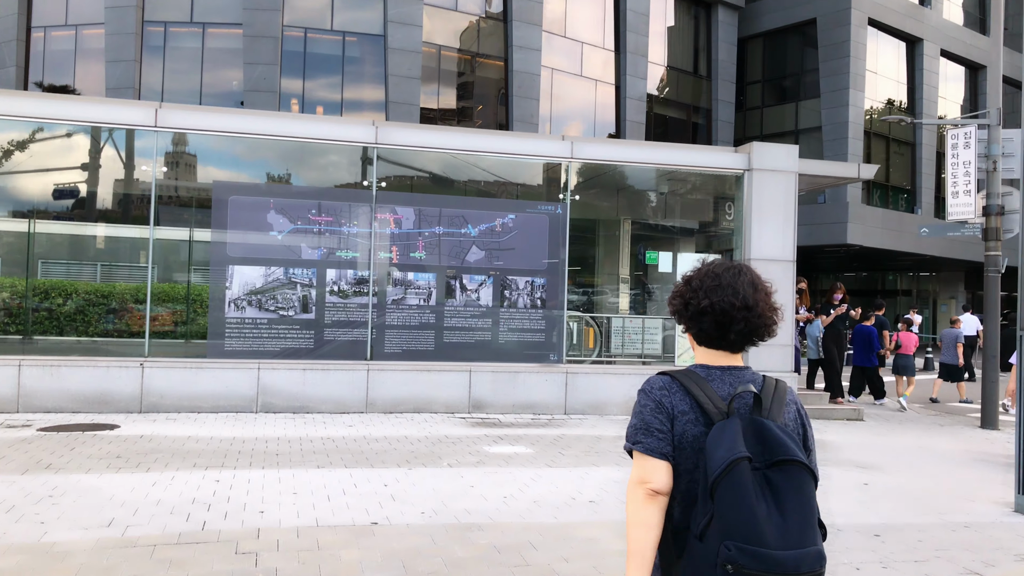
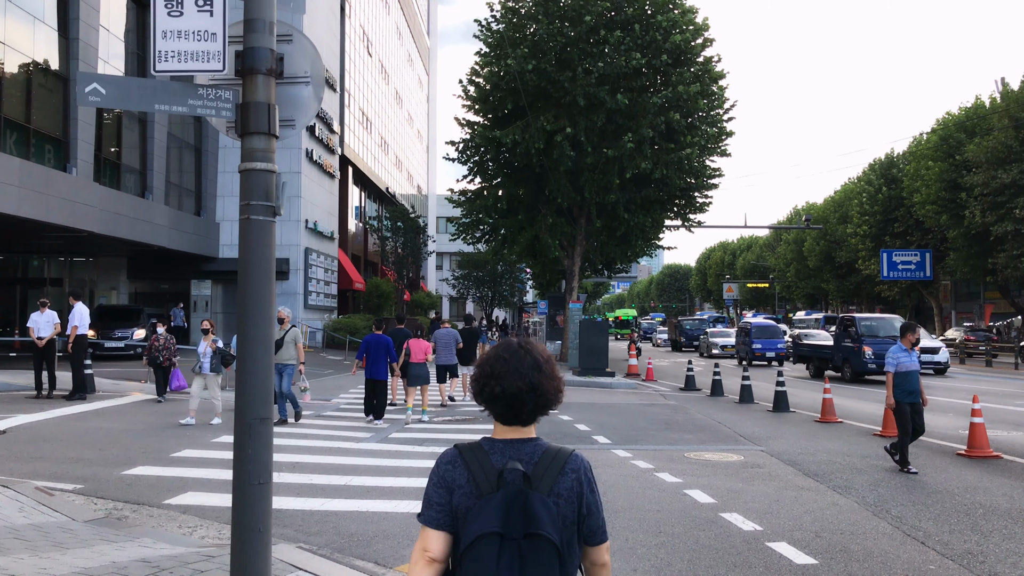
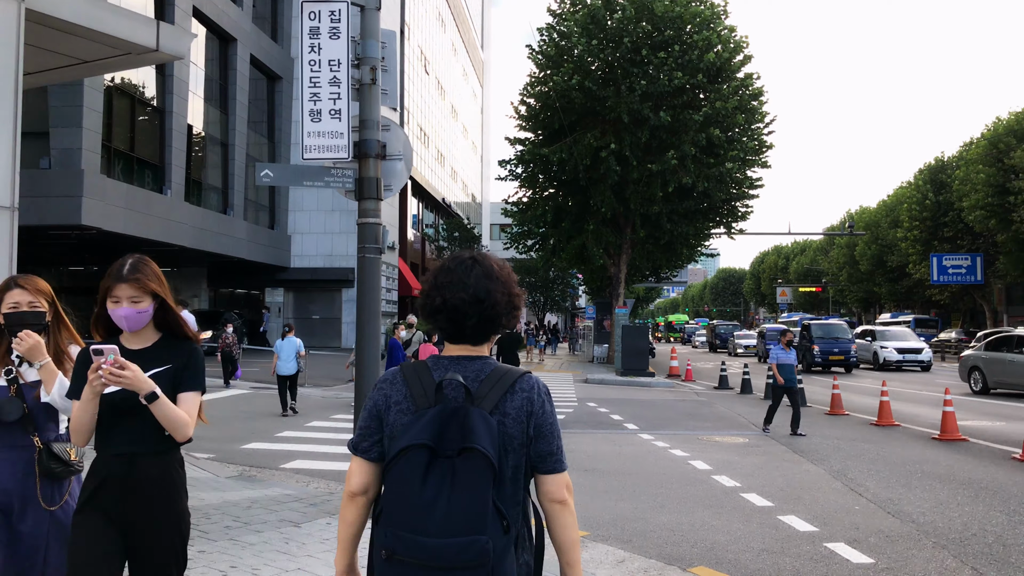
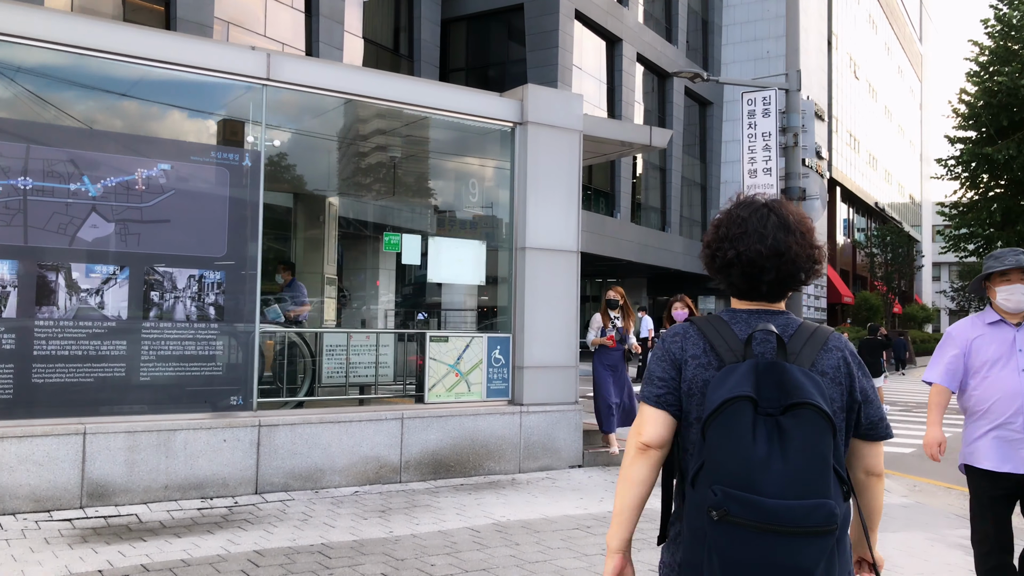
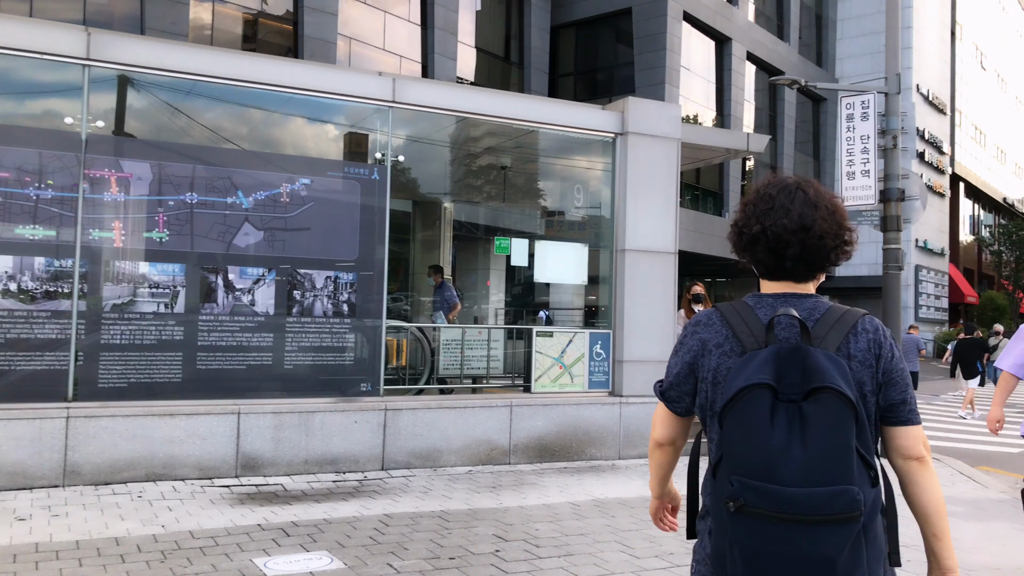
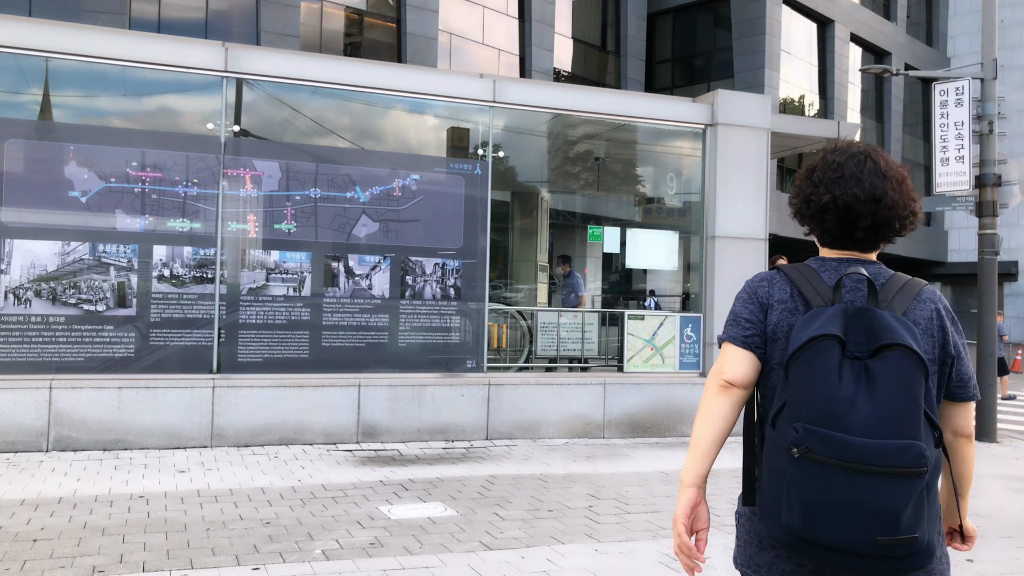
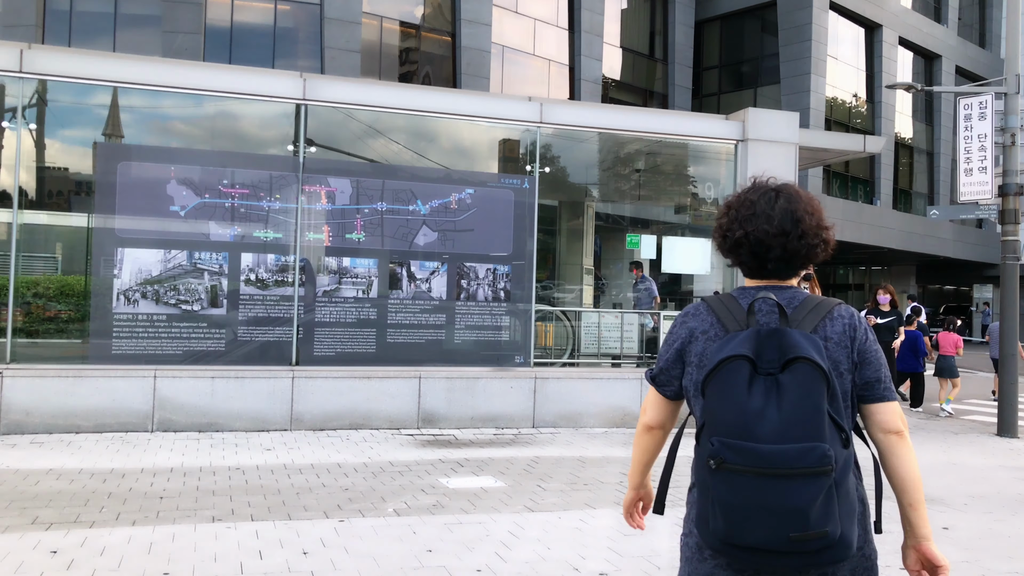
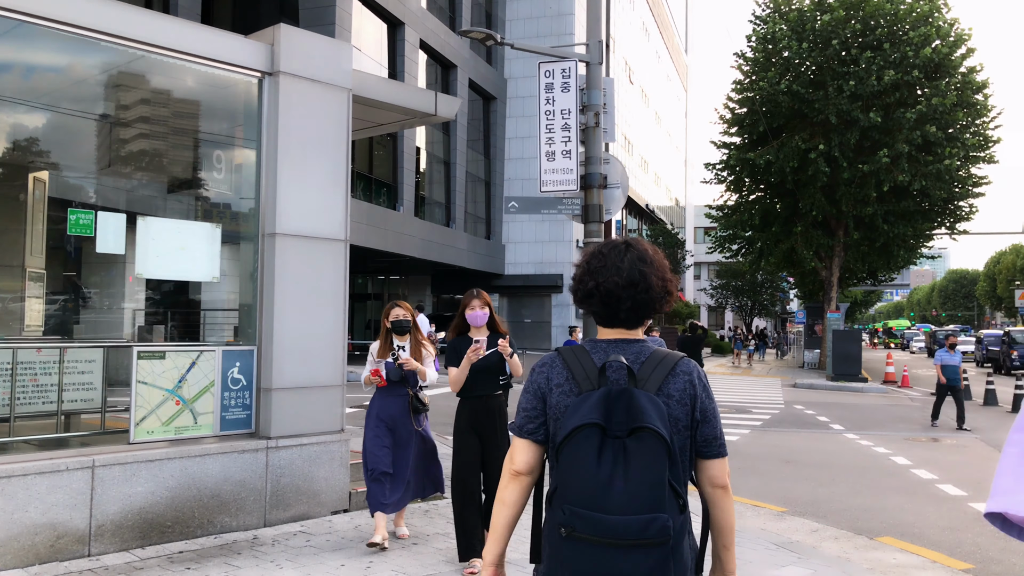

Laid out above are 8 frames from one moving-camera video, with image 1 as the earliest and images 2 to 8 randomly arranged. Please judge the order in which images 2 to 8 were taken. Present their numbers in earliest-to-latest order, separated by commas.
7, 6, 5, 4, 8, 3, 2
